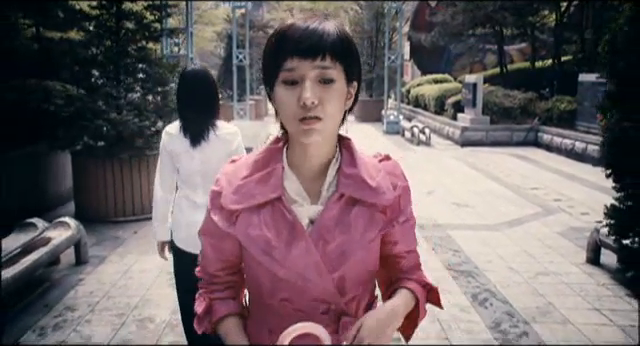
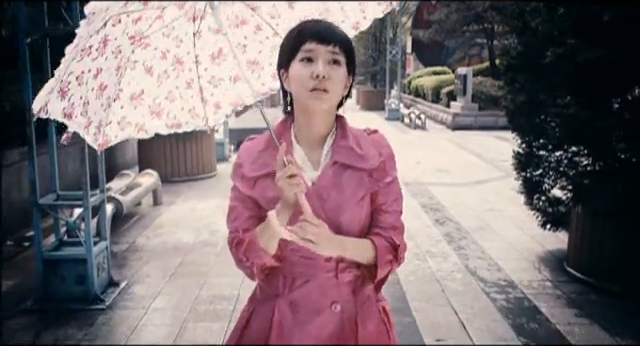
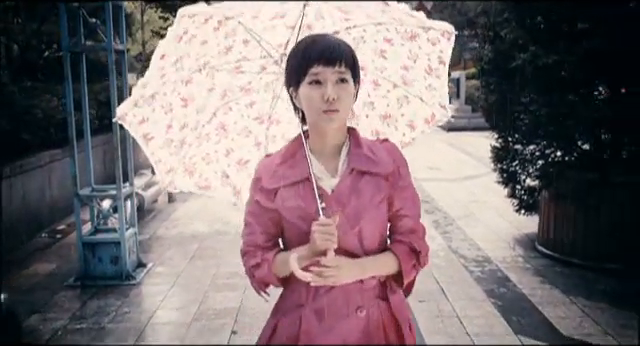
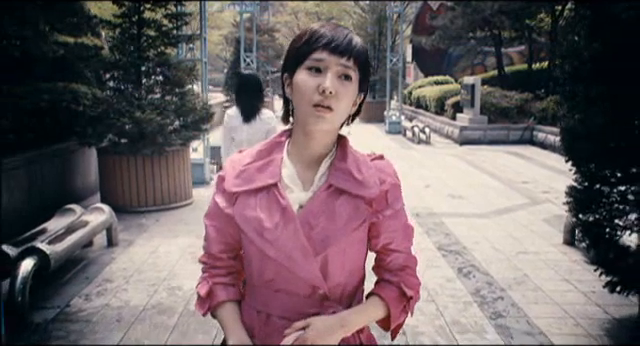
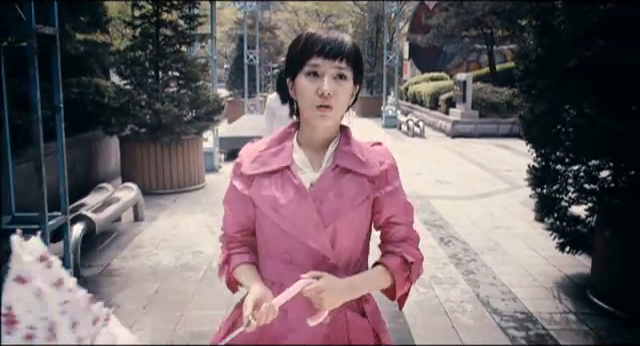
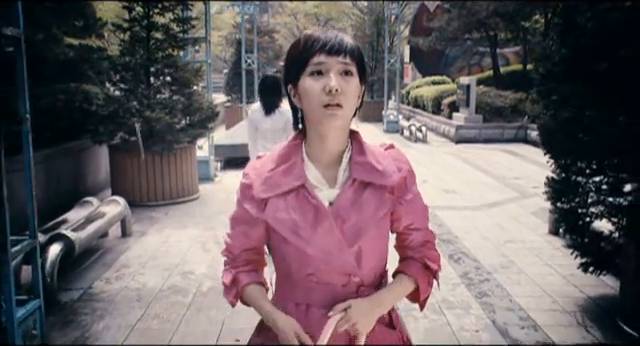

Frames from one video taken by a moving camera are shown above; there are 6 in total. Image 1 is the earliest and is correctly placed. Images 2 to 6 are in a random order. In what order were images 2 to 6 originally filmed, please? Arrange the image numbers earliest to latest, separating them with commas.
4, 6, 5, 2, 3
